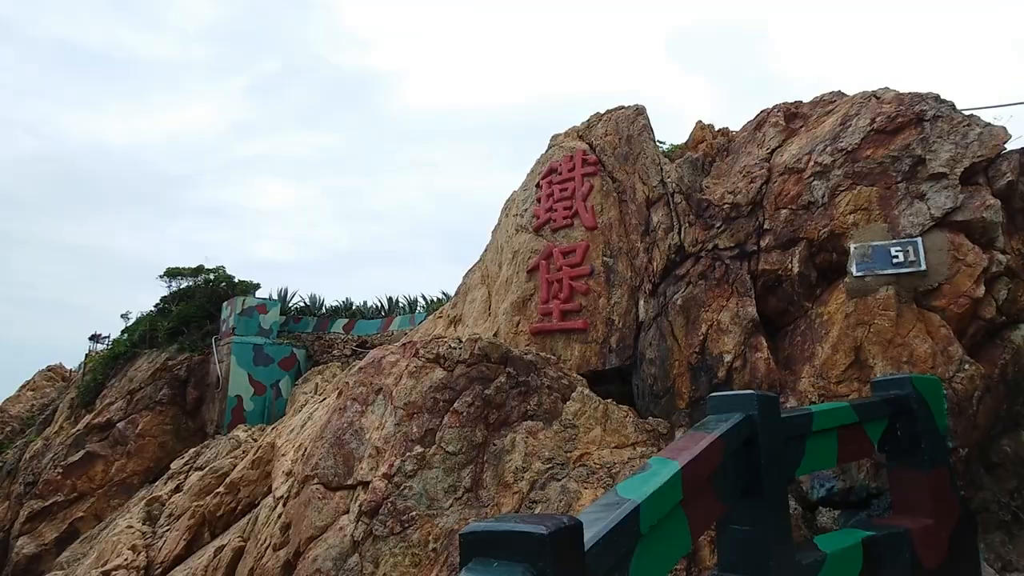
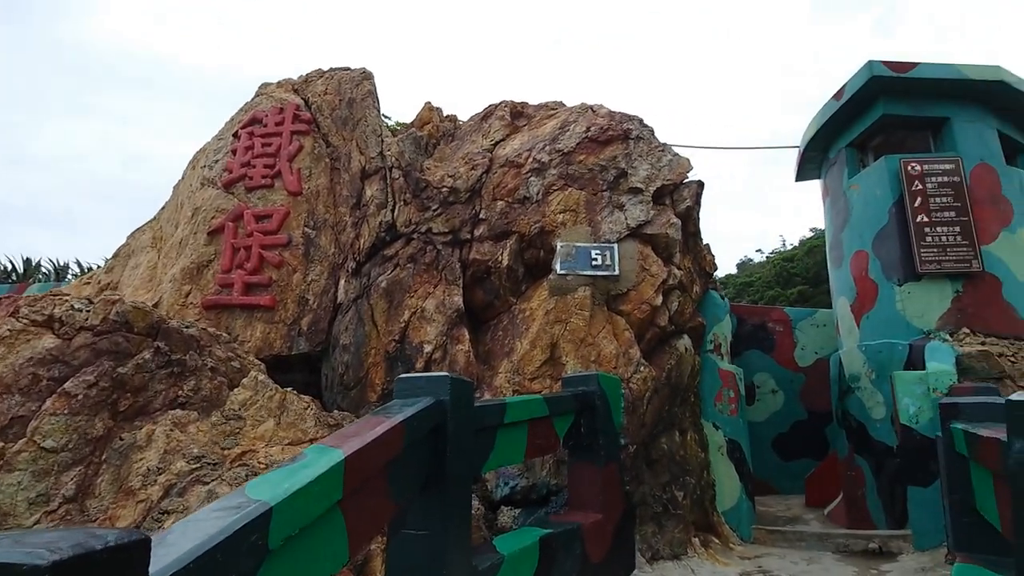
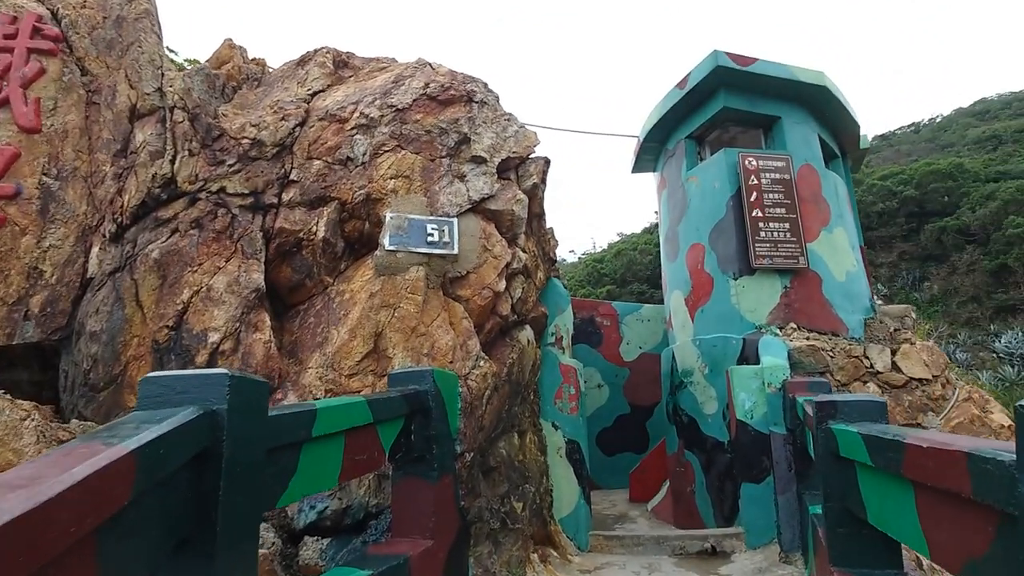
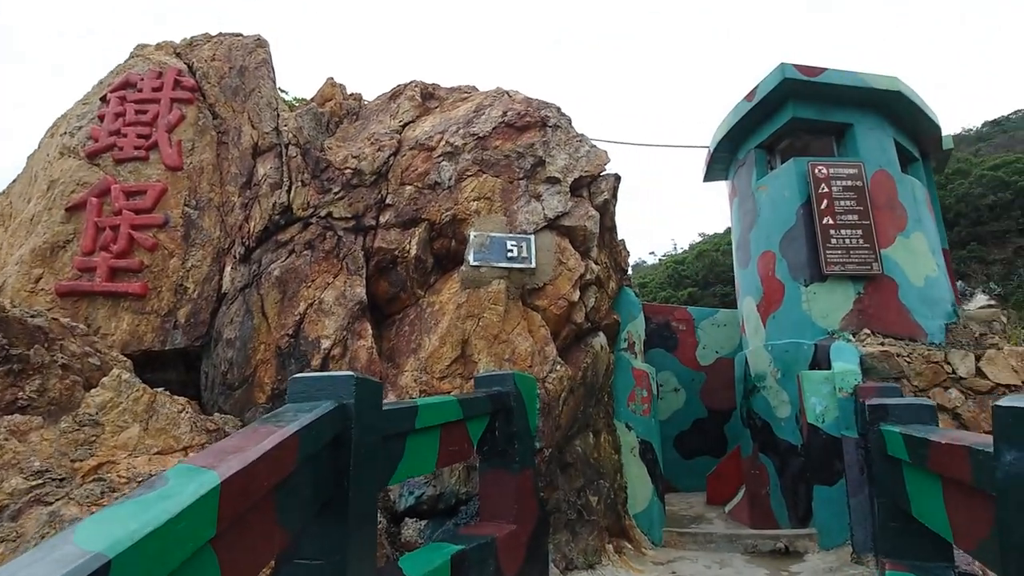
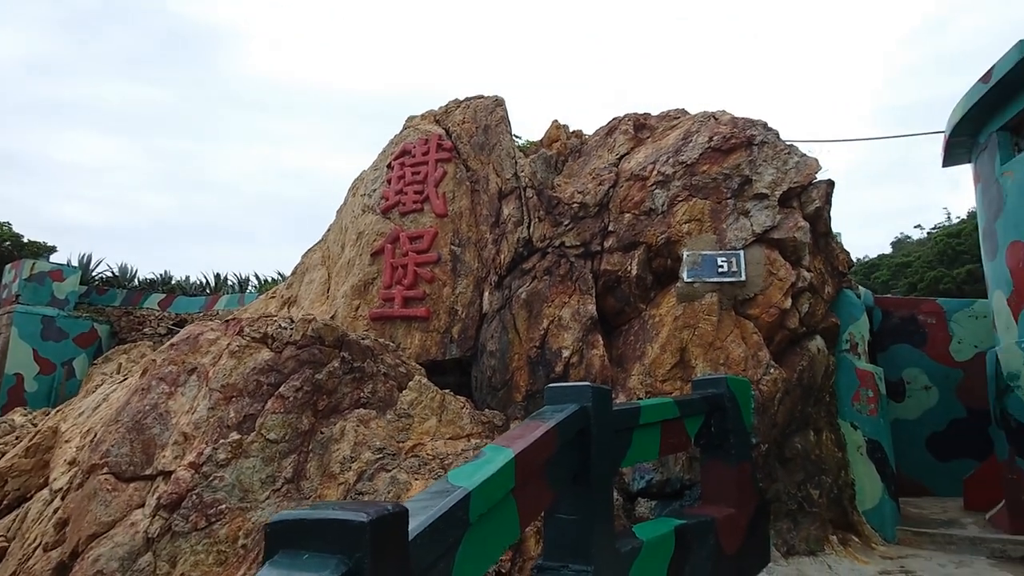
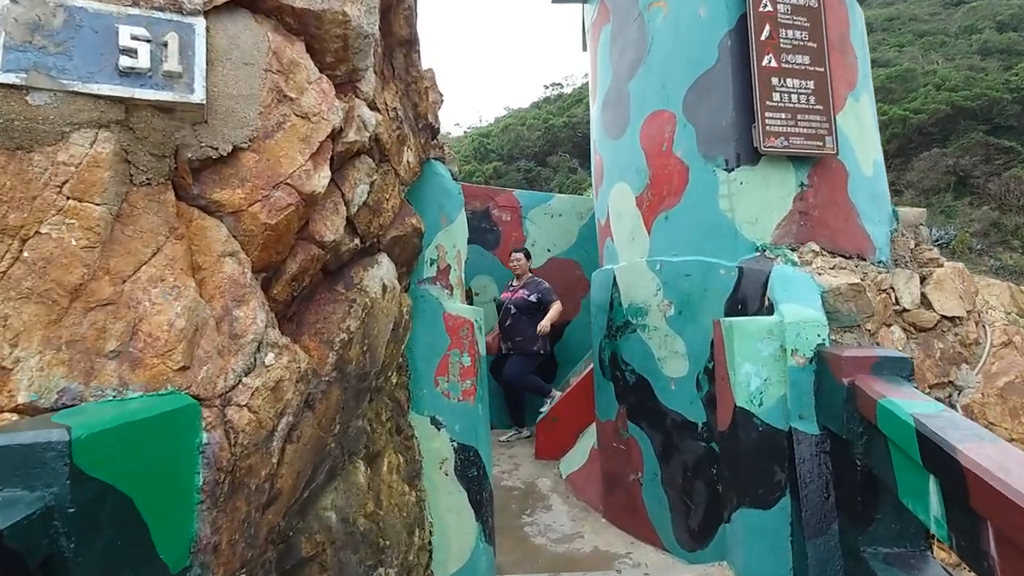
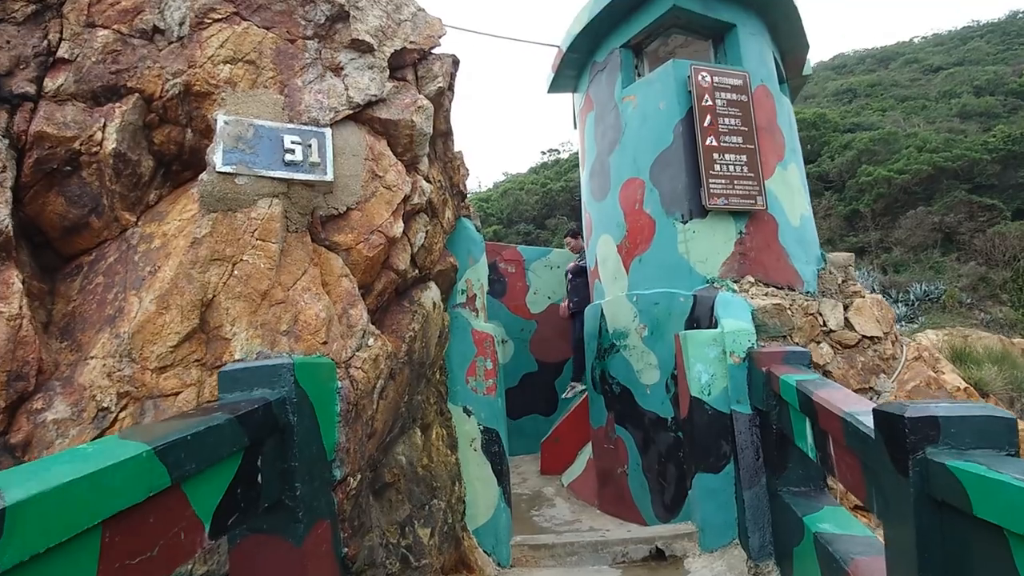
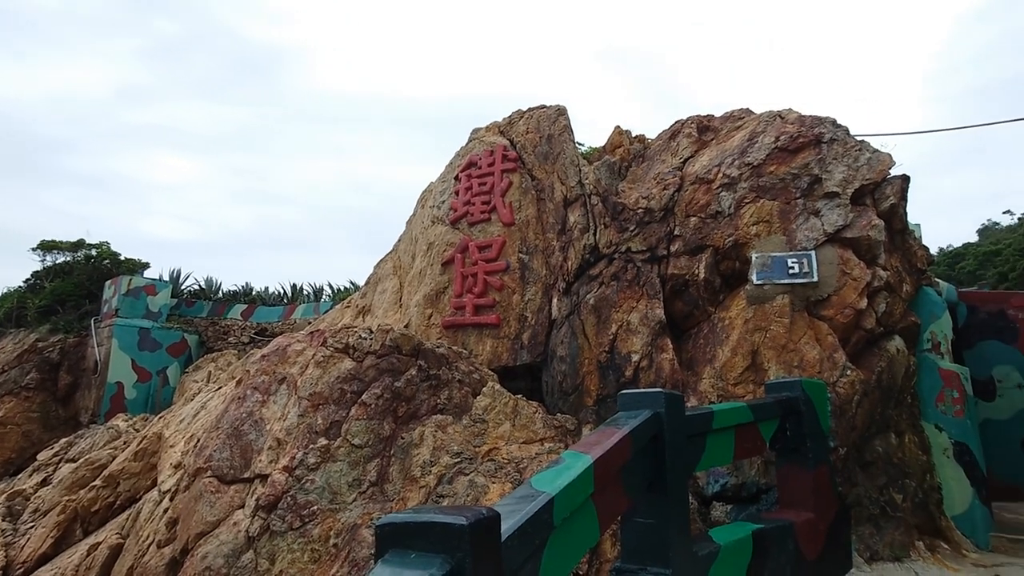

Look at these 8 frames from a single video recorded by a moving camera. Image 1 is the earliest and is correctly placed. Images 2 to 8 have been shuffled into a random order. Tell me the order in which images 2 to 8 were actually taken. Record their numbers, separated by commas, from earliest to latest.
8, 5, 2, 4, 3, 7, 6
